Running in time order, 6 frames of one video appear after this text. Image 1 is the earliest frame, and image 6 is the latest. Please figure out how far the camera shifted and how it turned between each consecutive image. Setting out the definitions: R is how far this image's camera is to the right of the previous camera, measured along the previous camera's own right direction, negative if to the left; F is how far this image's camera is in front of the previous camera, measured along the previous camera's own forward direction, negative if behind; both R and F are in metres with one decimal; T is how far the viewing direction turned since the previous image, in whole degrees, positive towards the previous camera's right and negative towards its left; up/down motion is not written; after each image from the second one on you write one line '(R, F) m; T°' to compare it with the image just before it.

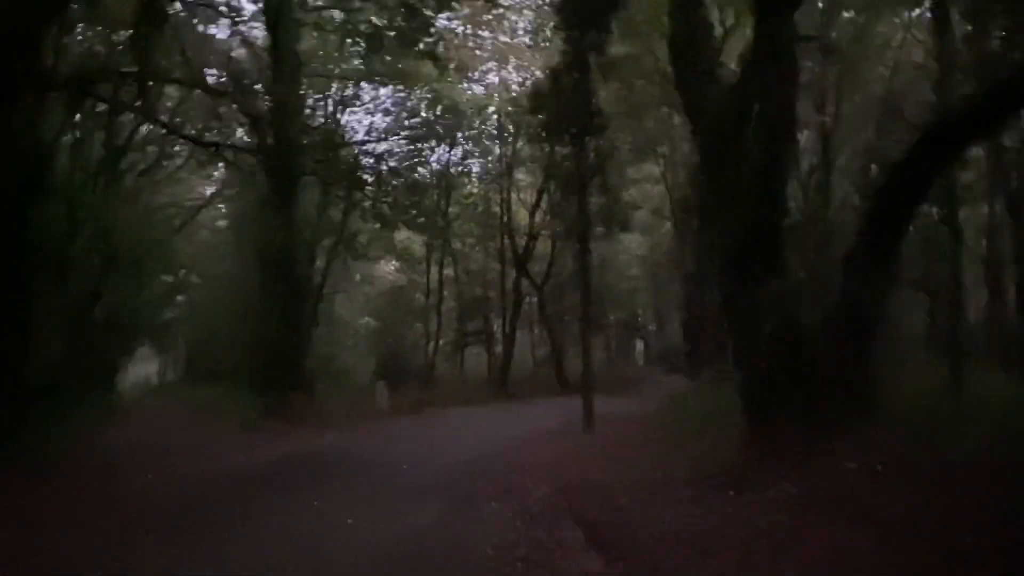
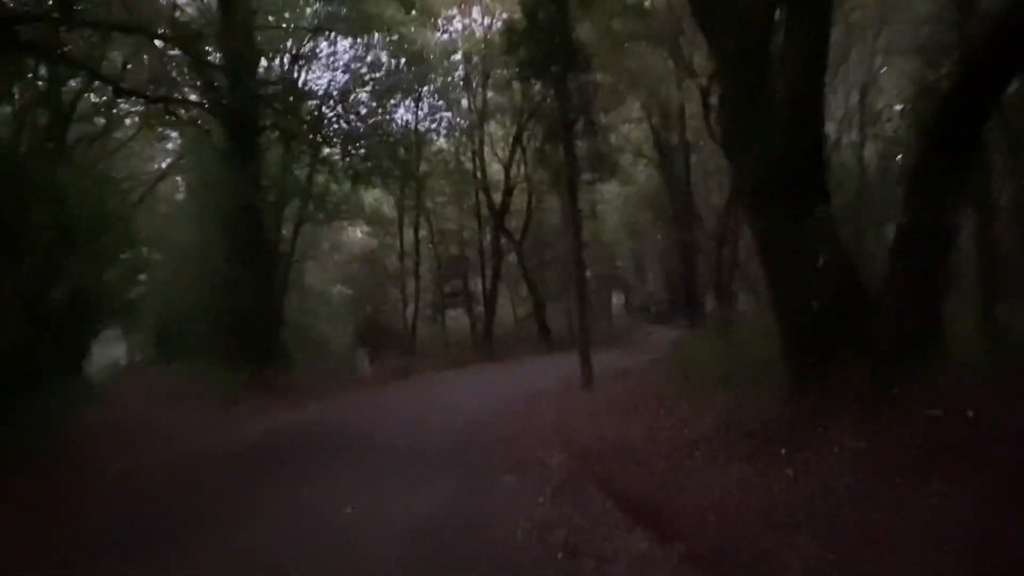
(-0.3, +1.0) m; +2°
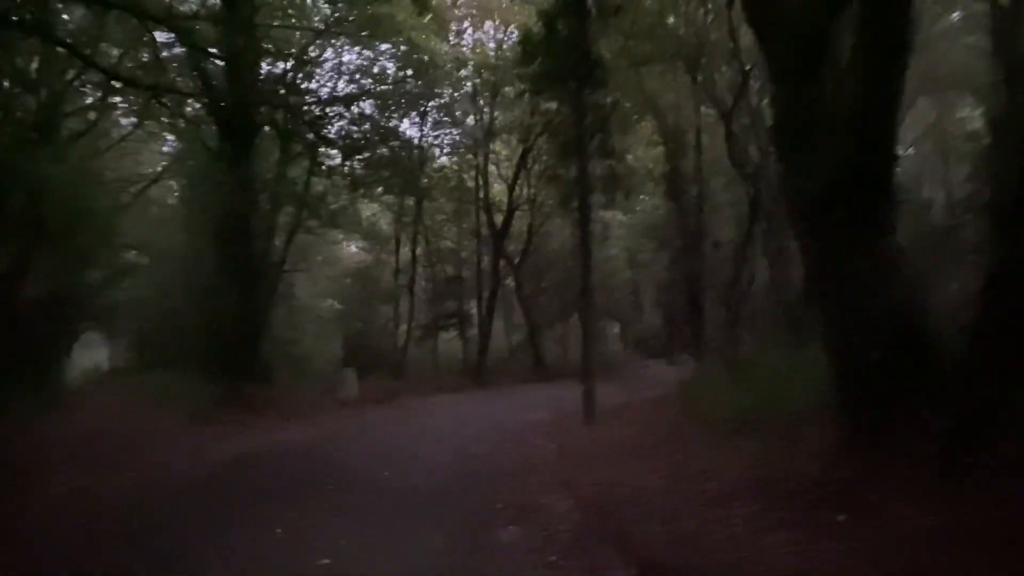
(-0.2, +1.0) m; +1°
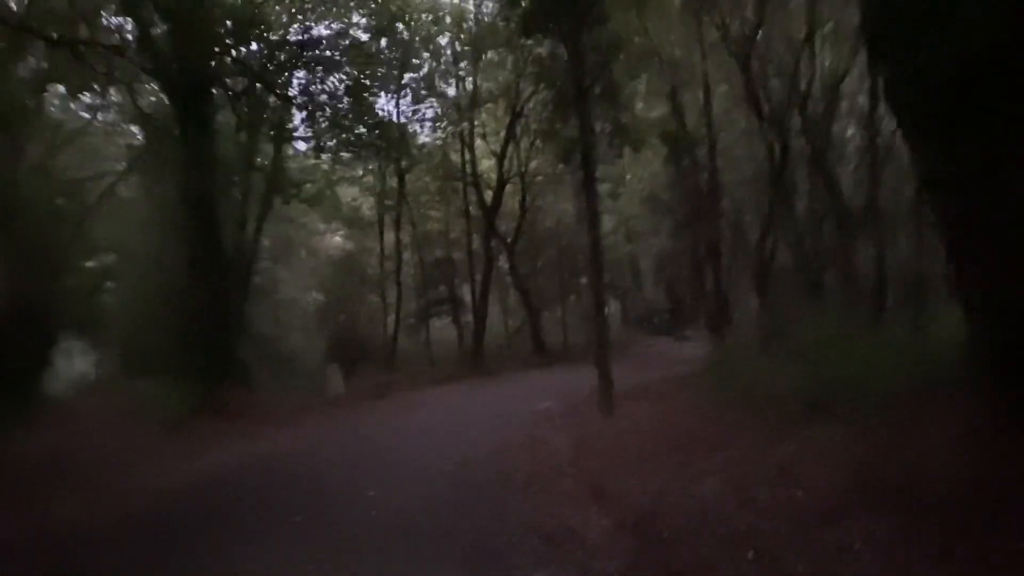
(-0.1, +1.8) m; +1°
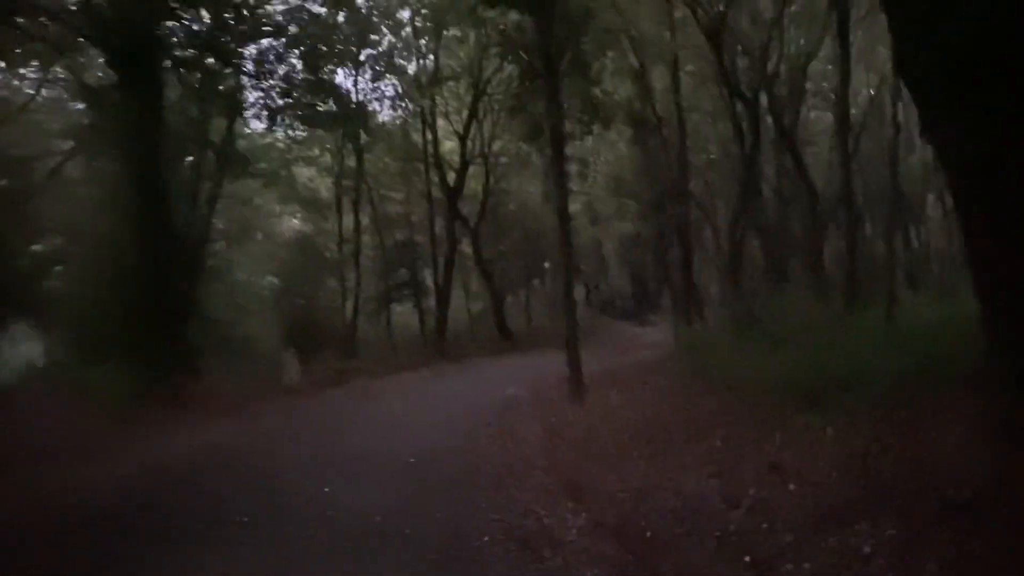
(-0.1, +0.6) m; +3°
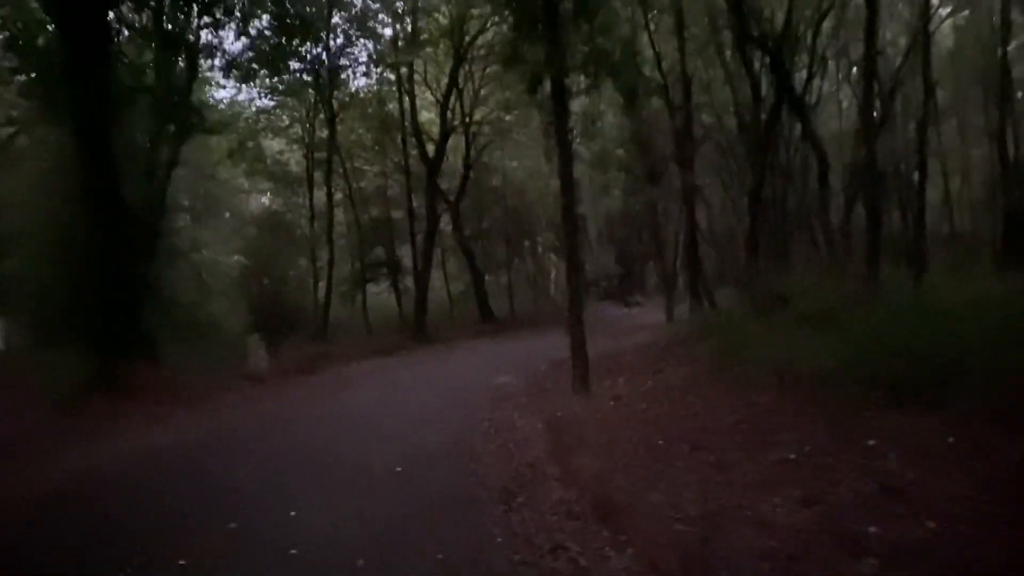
(-0.3, +1.4) m; +2°
